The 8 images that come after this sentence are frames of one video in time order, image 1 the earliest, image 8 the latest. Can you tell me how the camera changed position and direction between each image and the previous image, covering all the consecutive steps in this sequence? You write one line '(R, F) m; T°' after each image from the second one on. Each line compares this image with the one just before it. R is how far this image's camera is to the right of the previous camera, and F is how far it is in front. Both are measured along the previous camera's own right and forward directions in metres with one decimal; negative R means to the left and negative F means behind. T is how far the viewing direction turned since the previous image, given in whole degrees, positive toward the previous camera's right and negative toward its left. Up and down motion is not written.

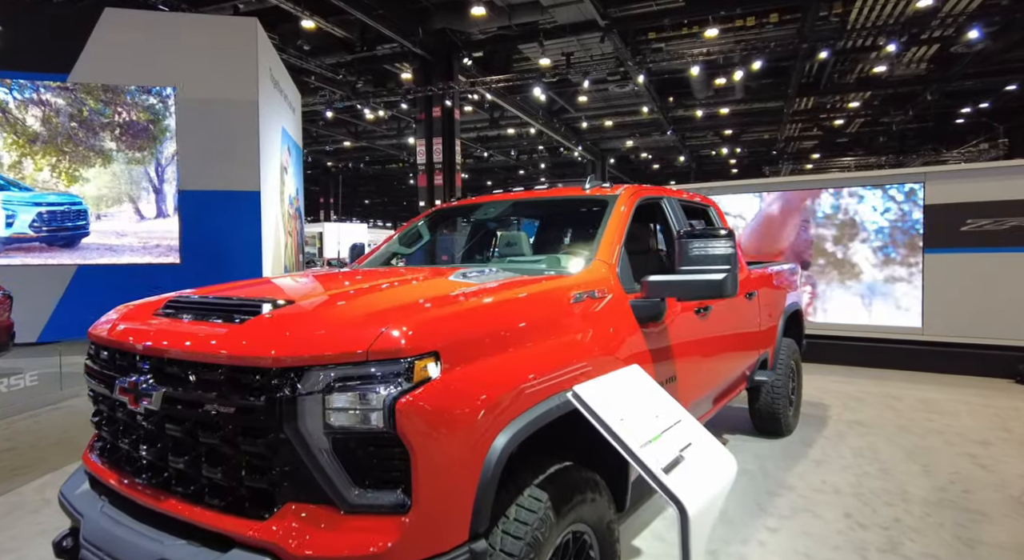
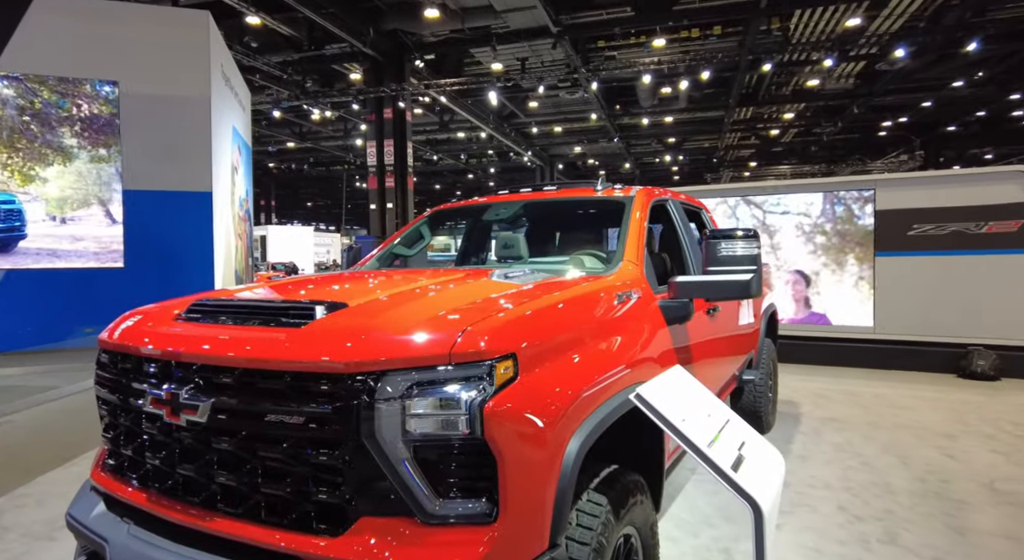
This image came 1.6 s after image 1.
(-0.3, +0.1) m; +5°
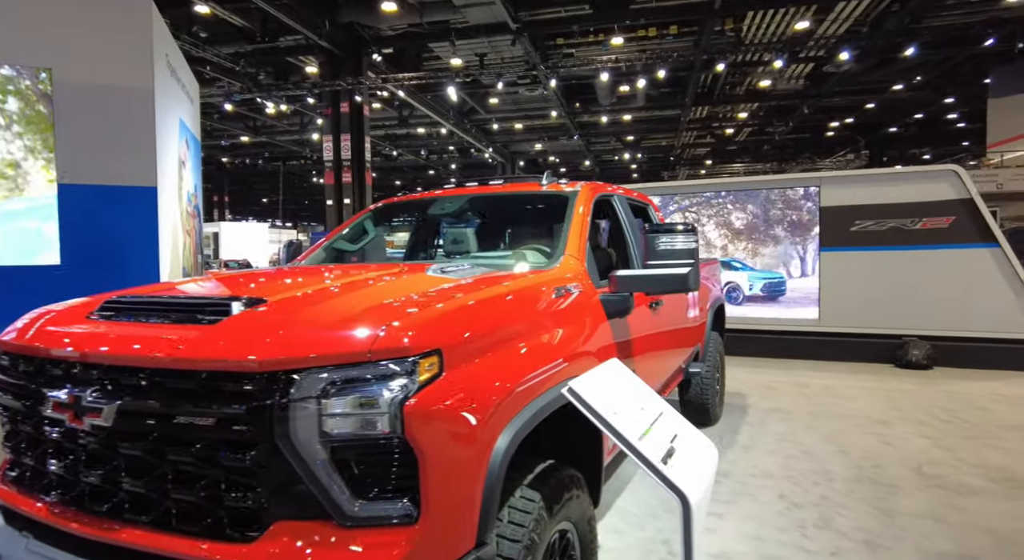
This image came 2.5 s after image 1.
(+0.1, 0.0) m; +4°
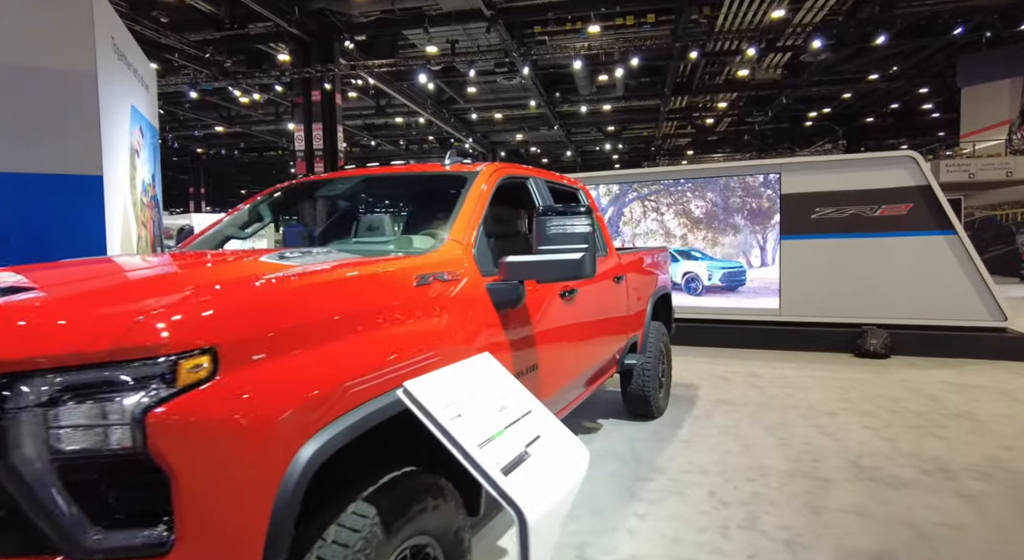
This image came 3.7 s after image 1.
(+0.4, +0.2) m; +2°
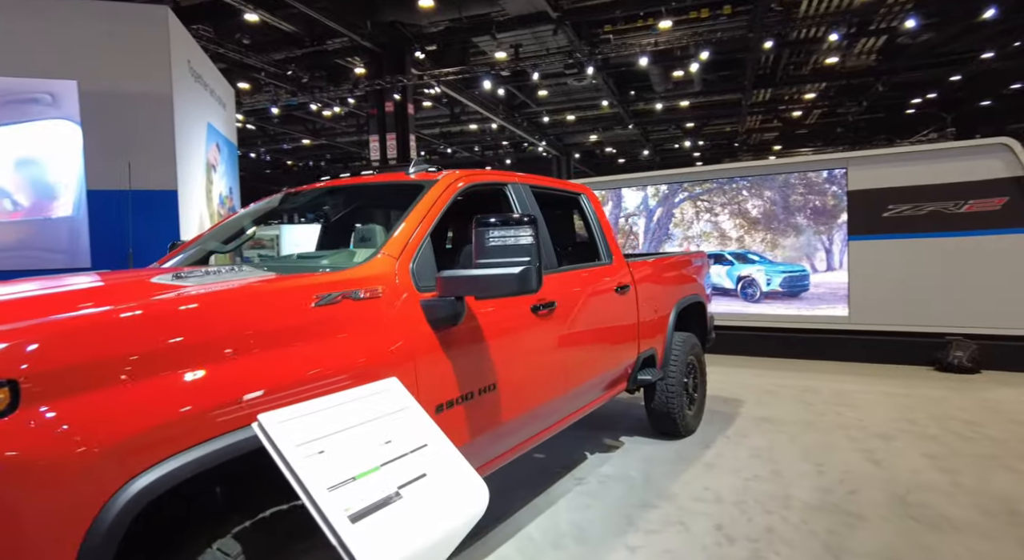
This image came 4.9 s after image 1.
(+0.5, +0.2) m; -8°
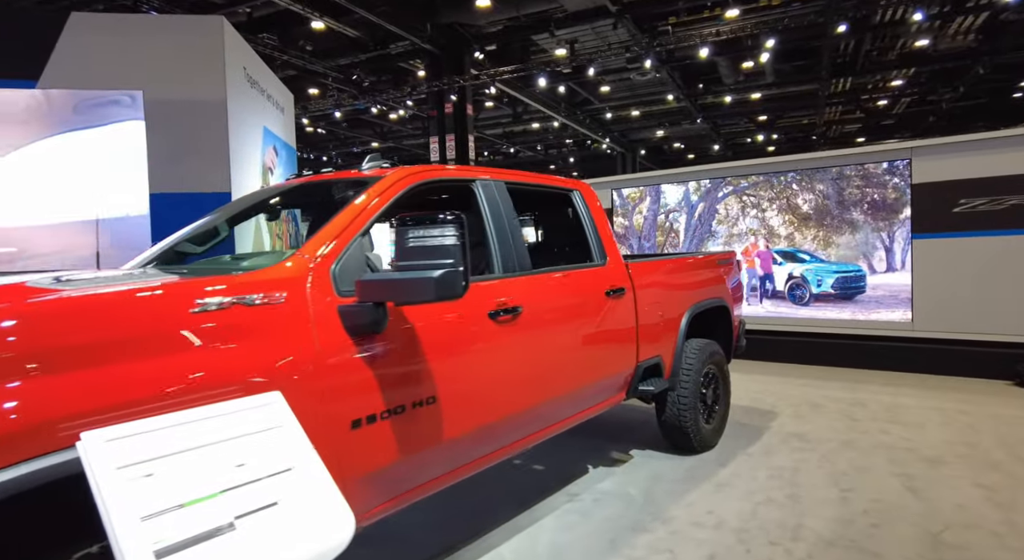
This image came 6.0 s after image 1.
(+0.4, +0.2) m; -7°
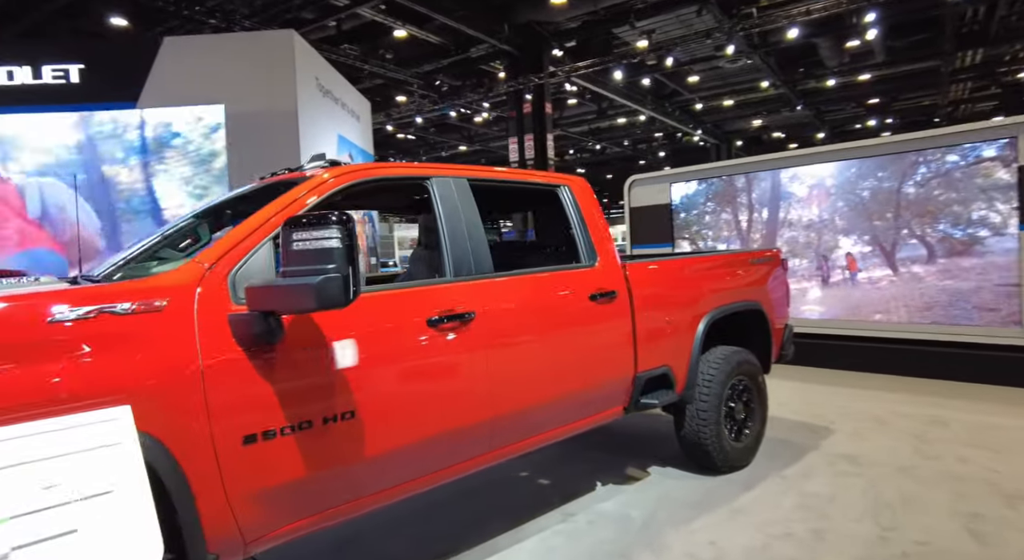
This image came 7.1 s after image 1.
(+0.6, +0.2) m; -9°
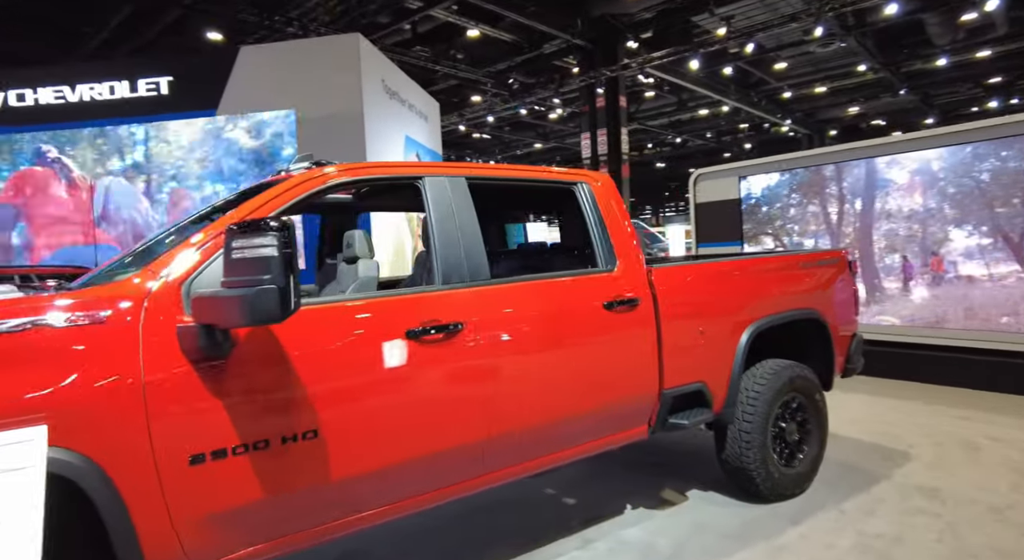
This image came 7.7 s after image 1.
(+0.3, +0.2) m; -8°
